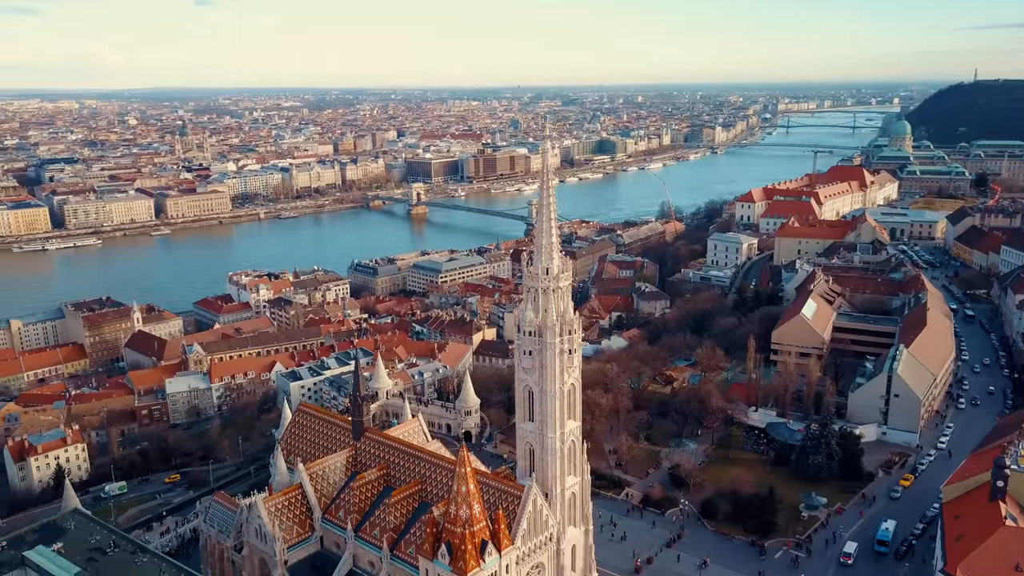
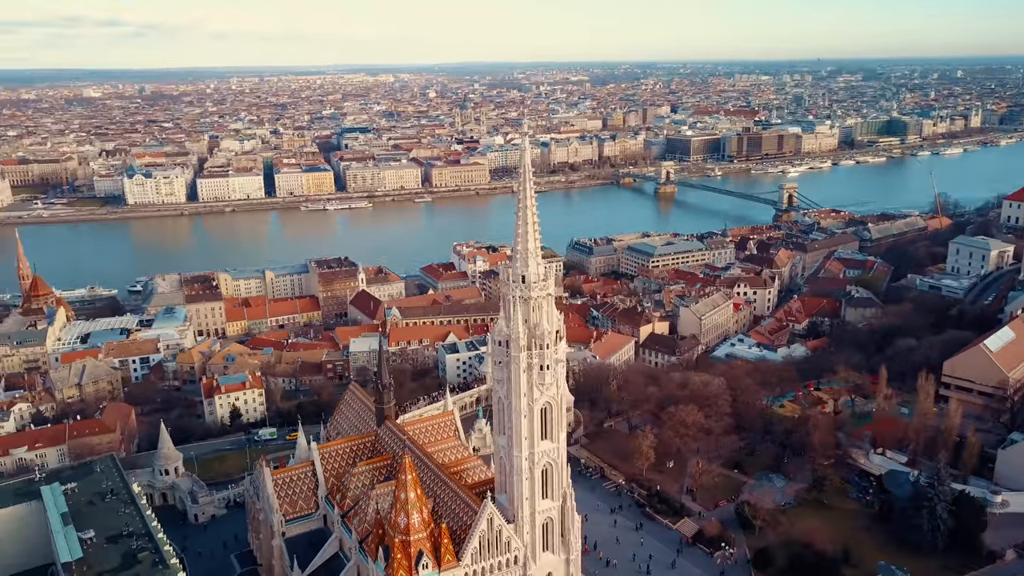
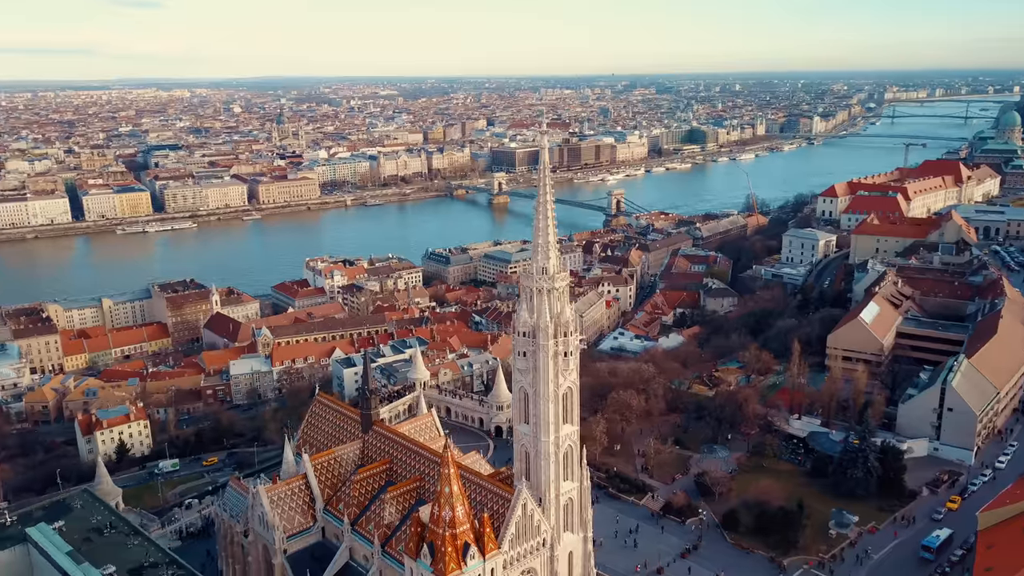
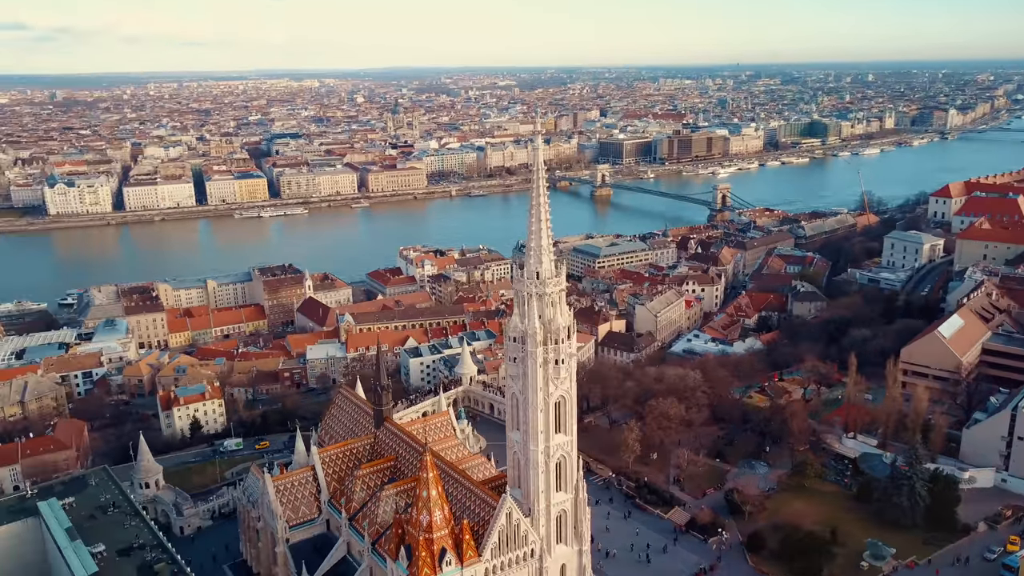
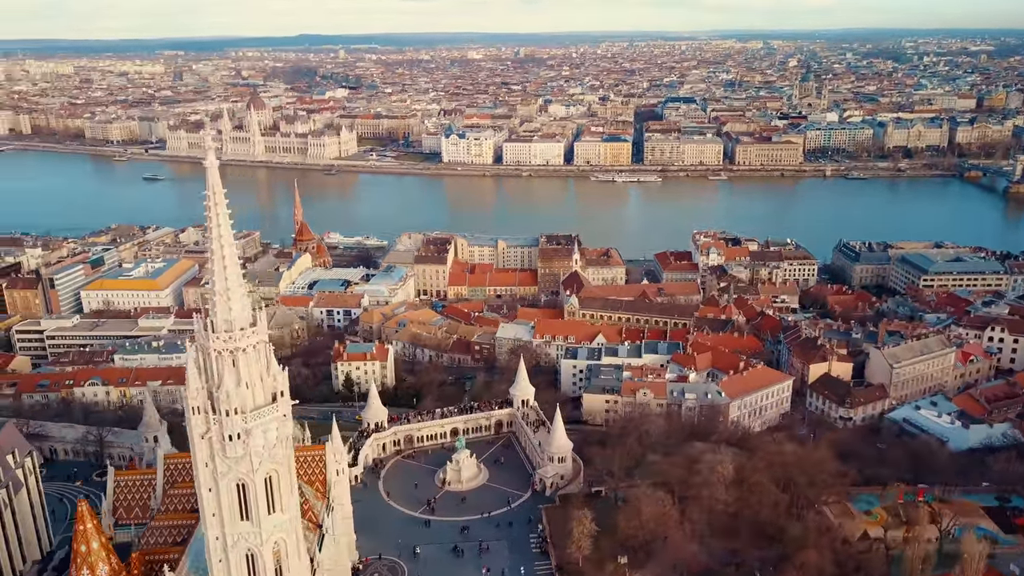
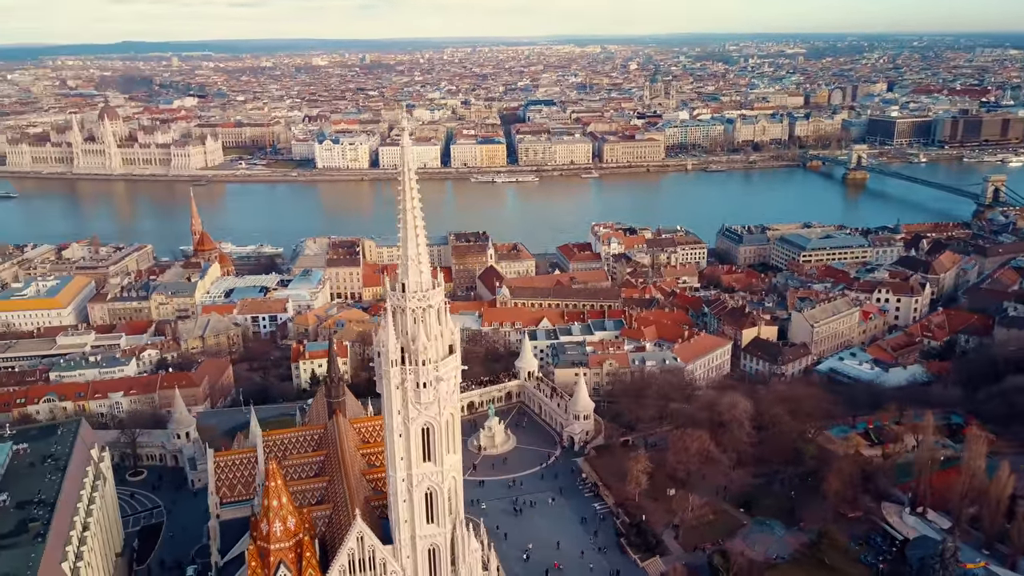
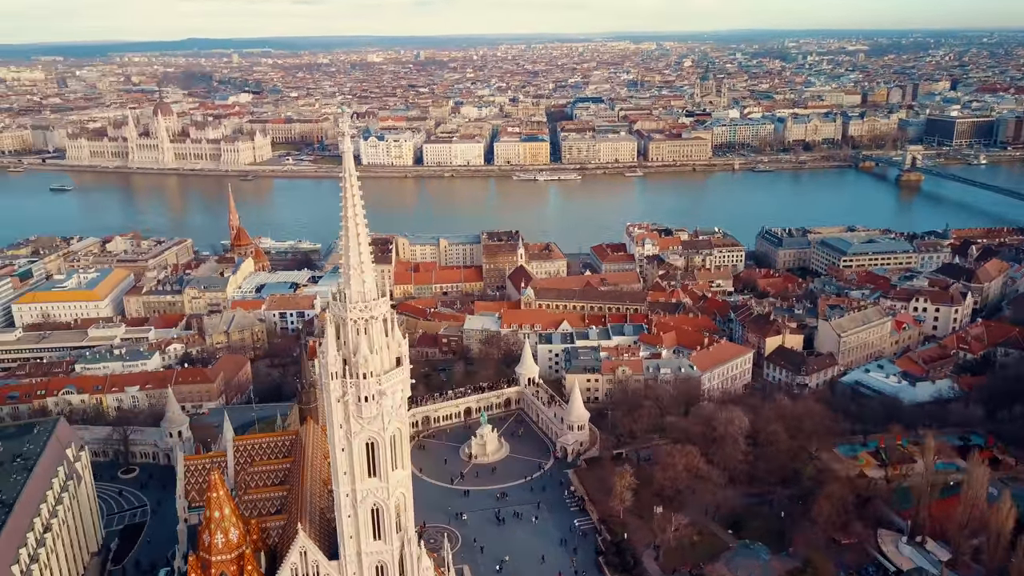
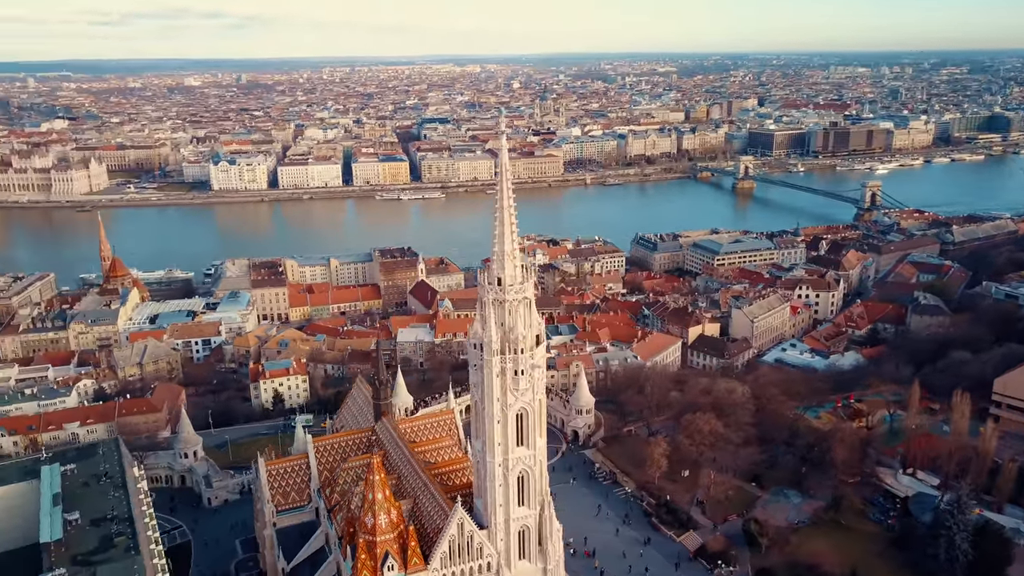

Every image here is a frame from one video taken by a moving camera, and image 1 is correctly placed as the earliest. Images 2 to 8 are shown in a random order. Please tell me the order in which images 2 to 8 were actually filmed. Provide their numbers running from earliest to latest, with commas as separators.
3, 4, 2, 8, 6, 7, 5
